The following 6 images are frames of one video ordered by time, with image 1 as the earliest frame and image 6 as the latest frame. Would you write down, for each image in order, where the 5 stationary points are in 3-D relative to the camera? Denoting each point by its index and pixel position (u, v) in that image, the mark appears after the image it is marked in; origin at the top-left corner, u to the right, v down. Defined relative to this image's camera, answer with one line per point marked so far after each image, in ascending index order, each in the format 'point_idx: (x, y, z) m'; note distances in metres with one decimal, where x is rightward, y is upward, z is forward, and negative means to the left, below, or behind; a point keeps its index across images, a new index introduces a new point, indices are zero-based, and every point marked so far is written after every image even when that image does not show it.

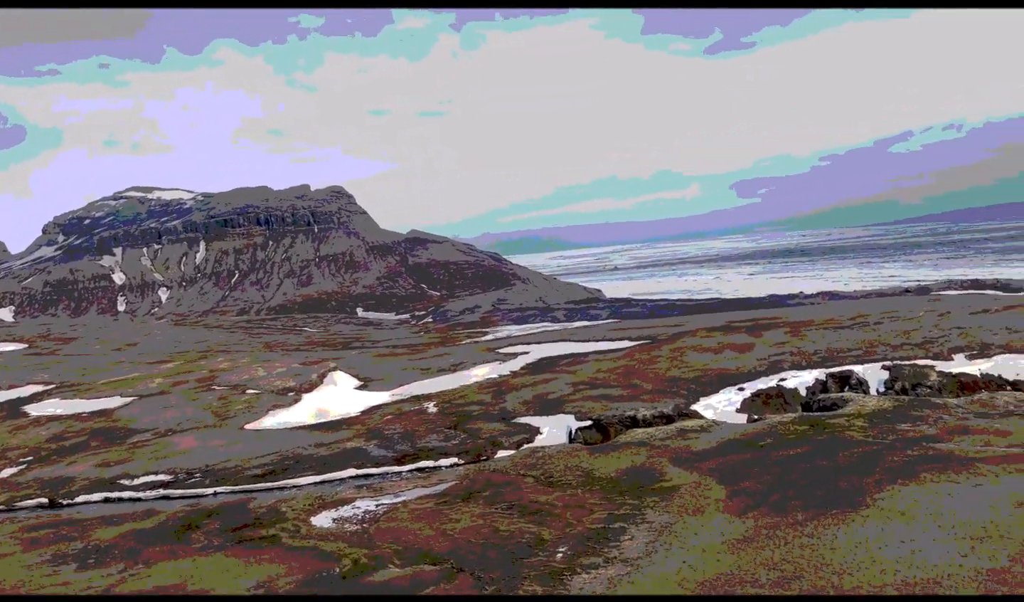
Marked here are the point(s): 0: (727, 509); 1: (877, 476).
0: (+5.0, -4.8, +19.8) m
1: (+8.5, -4.1, +20.0) m
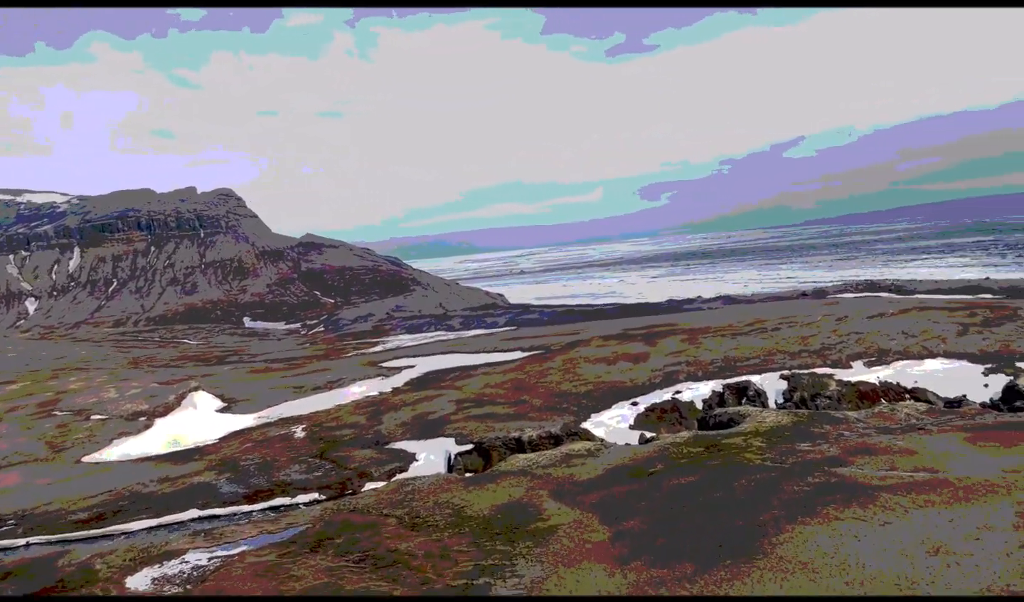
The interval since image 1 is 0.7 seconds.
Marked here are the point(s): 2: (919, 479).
0: (+1.9, -5.1, +17.0) m
1: (+5.4, -4.3, +17.5) m
2: (+8.9, -3.9, +18.7) m
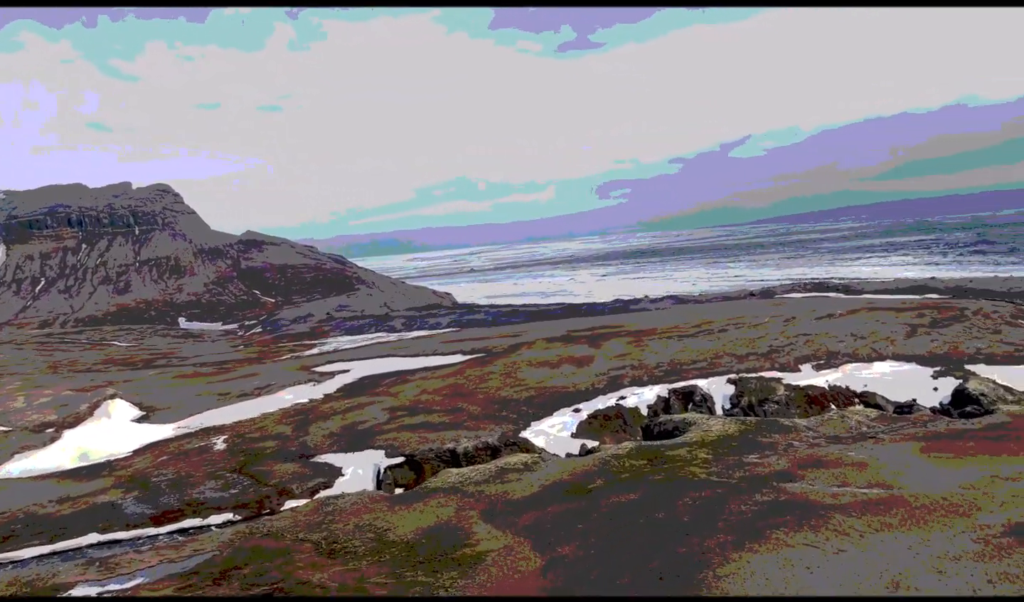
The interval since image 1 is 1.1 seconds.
0: (+0.5, -5.2, +15.3) m
1: (+3.9, -4.4, +16.0) m
2: (+7.3, -4.0, +17.4) m
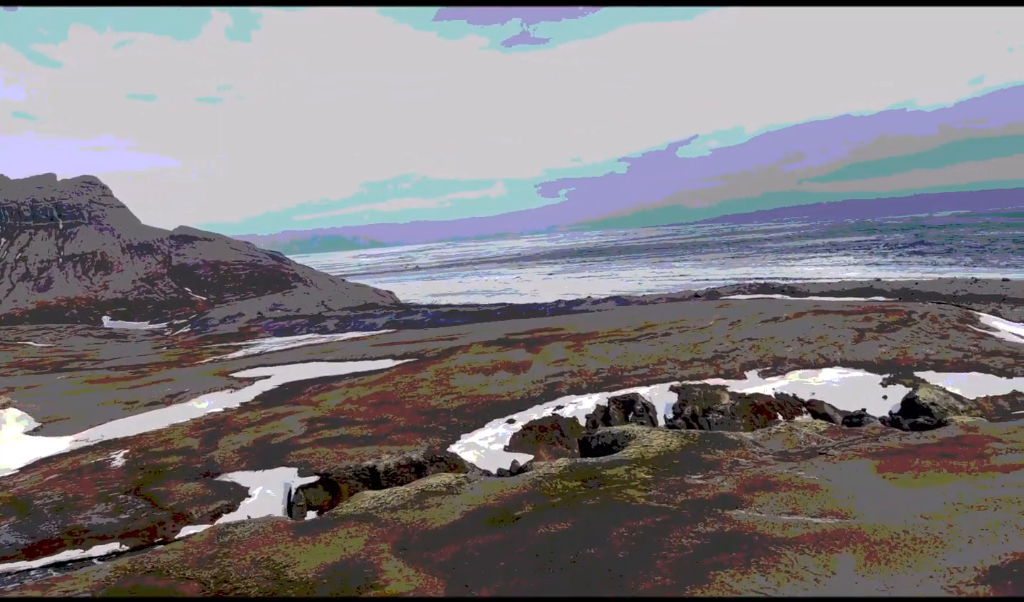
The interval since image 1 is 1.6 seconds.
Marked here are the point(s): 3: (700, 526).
0: (-1.0, -5.3, +13.1) m
1: (+2.4, -4.6, +14.0) m
2: (+5.8, -4.1, +15.6) m
3: (+3.7, -4.4, +16.8) m
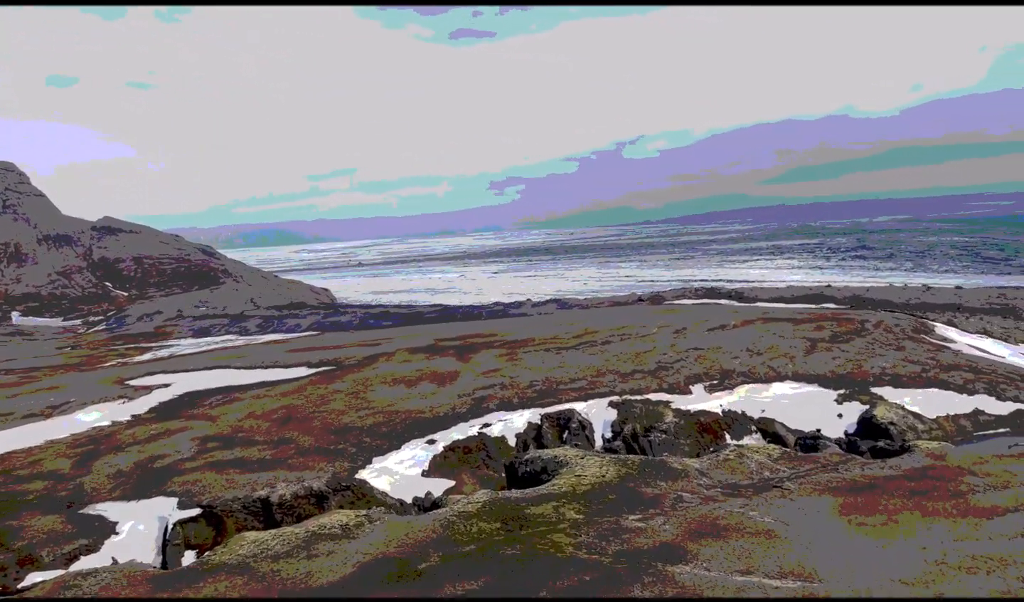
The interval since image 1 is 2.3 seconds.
0: (-2.4, -5.5, +9.9) m
1: (+0.9, -4.8, +11.1) m
2: (+4.2, -4.4, +12.8) m
3: (+2.0, -4.6, +13.9) m
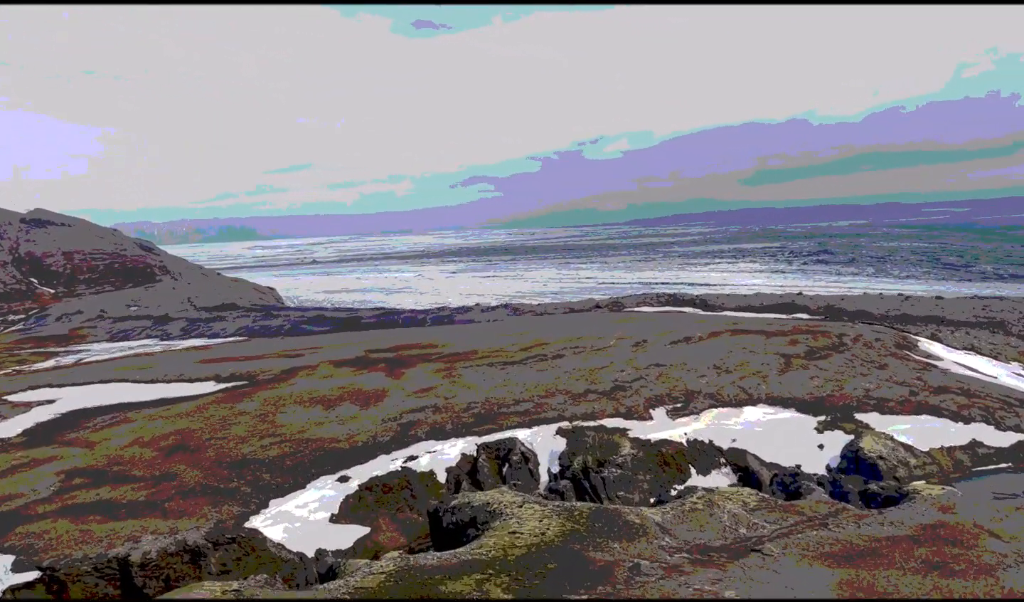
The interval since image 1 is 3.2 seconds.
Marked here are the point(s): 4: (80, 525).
0: (-3.6, -5.8, +5.8) m
1: (-0.3, -5.1, +7.1) m
2: (+2.9, -4.7, +9.0) m
3: (+0.7, -4.9, +9.9) m
4: (-9.6, -4.9, +19.1) m
